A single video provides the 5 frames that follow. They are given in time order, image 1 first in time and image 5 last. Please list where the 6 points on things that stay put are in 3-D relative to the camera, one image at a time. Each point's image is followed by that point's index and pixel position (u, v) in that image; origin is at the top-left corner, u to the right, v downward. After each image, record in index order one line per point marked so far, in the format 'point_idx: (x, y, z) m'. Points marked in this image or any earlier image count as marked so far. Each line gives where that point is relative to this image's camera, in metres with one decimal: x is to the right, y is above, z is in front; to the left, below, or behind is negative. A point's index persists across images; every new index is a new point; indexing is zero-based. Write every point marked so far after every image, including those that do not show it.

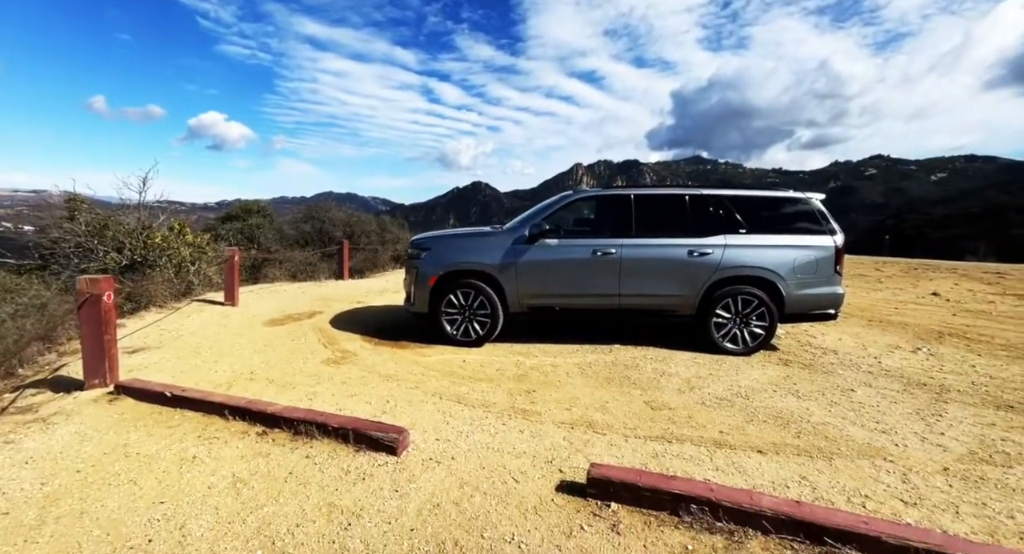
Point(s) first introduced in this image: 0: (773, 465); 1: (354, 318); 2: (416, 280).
0: (+1.6, -1.2, +3.1) m
1: (-2.1, -0.6, +6.7) m
2: (-1.1, -0.1, +5.8) m
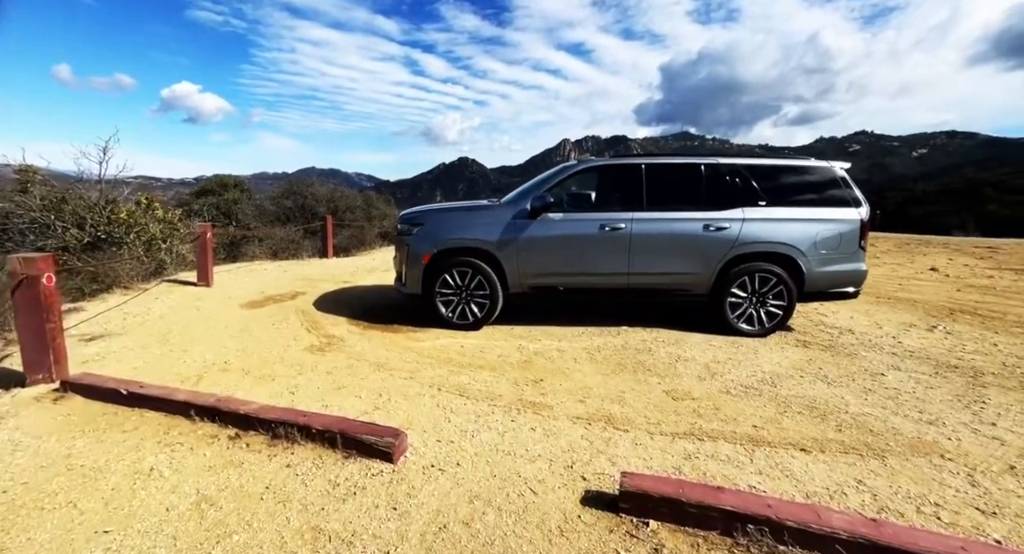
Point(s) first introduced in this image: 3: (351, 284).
0: (+1.7, -1.0, +2.8) m
1: (-2.1, -0.3, +6.2) m
2: (-1.1, +0.2, +5.4) m
3: (-2.4, -0.1, +7.3) m
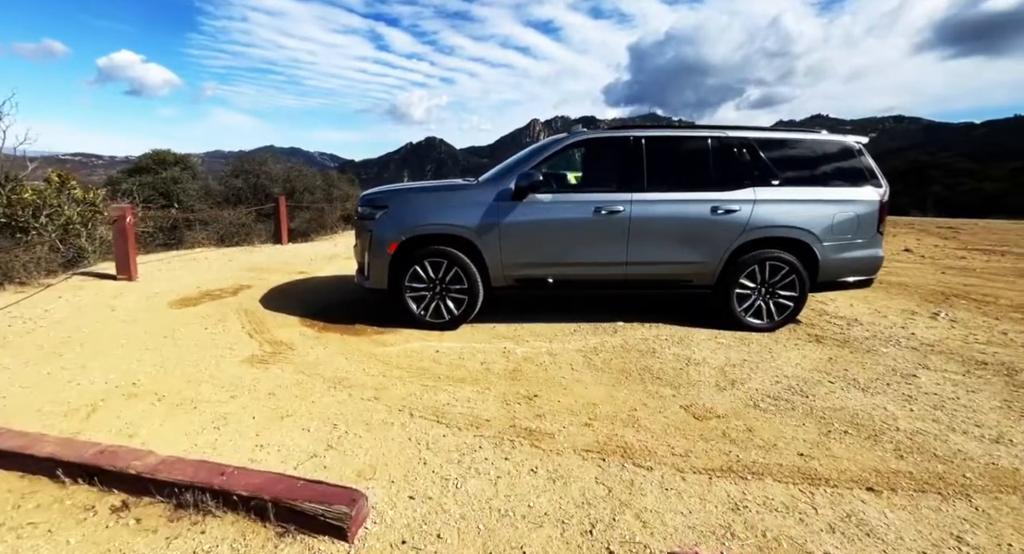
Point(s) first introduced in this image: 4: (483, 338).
0: (+1.7, -1.0, +2.2) m
1: (-2.3, -0.2, +5.3) m
2: (-1.3, +0.3, +4.5) m
3: (-2.6, 0.0, +6.4) m
4: (-0.3, -0.5, +4.5) m
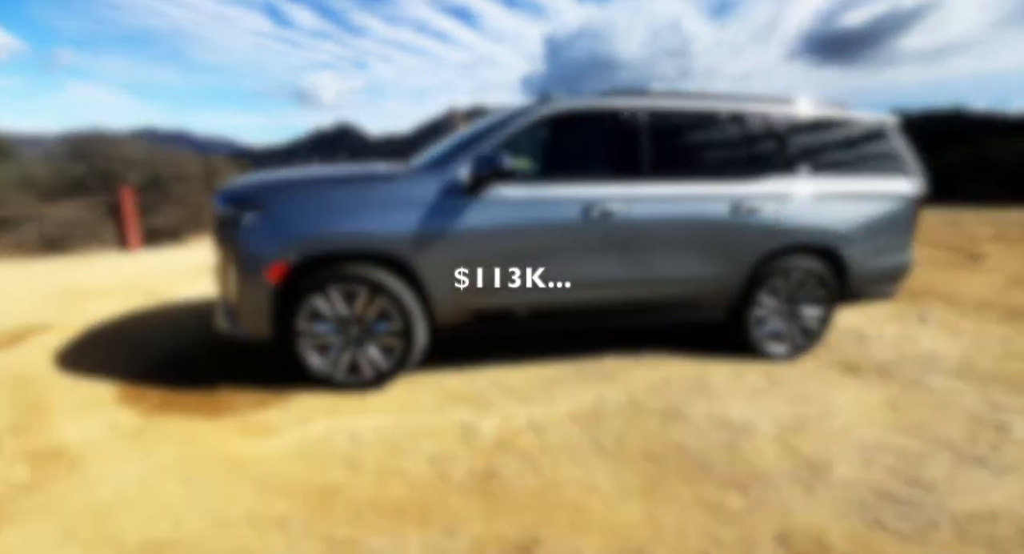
0: (+1.8, -1.2, +1.0) m
1: (-2.7, -0.4, +3.4) m
2: (-1.6, 0.0, +2.9) m
3: (-3.2, -0.2, +4.5) m
4: (-0.5, -0.7, +3.0) m
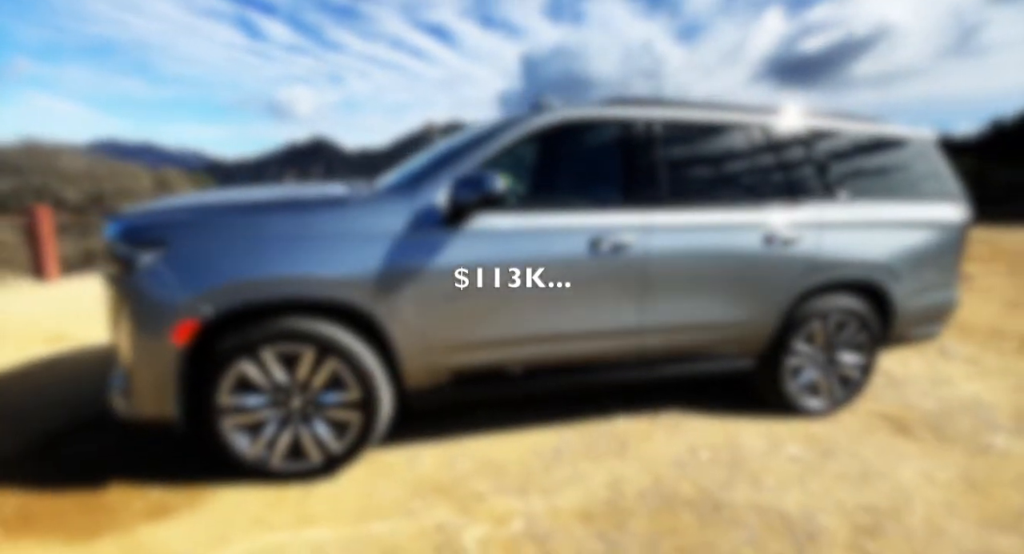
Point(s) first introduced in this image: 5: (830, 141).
0: (+1.9, -1.4, +0.4) m
1: (-2.8, -0.7, +2.6) m
2: (-1.6, -0.2, +2.1) m
3: (-3.3, -0.5, +3.6) m
4: (-0.5, -1.0, +2.2) m
5: (+2.4, +0.9, +3.3) m
